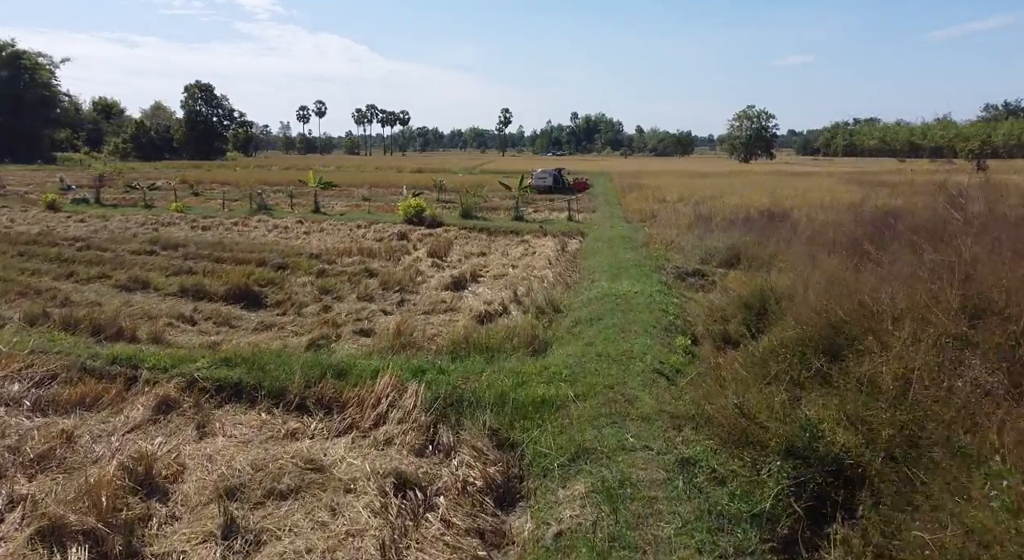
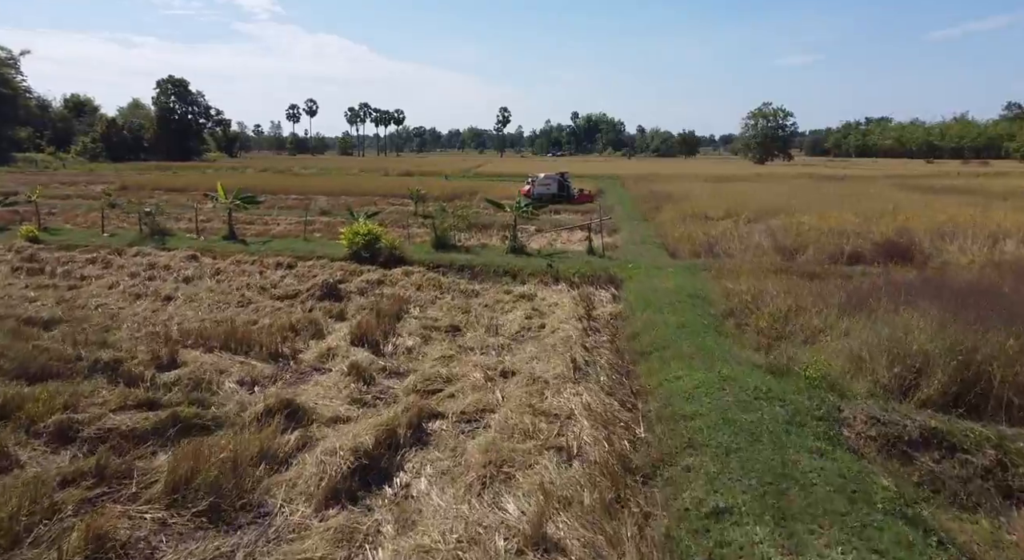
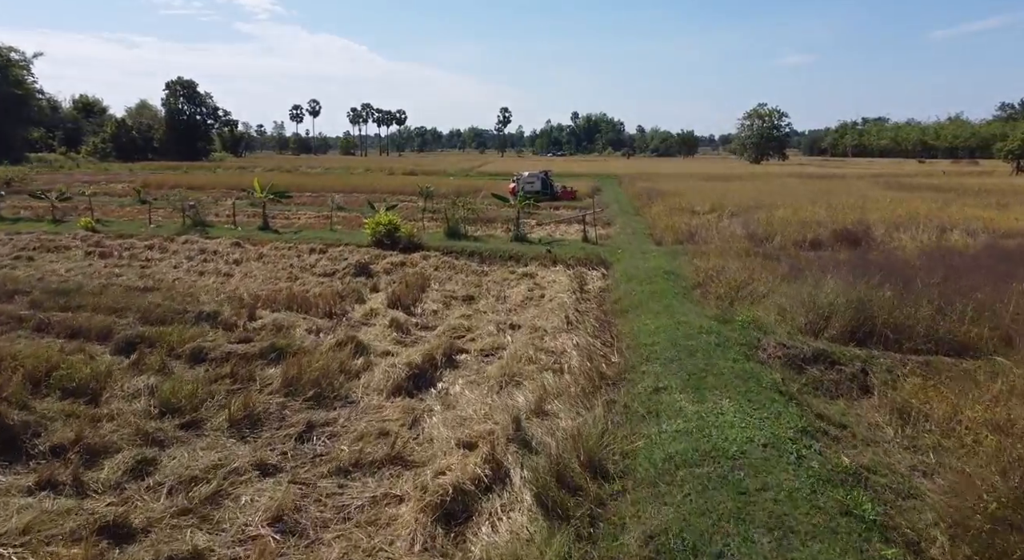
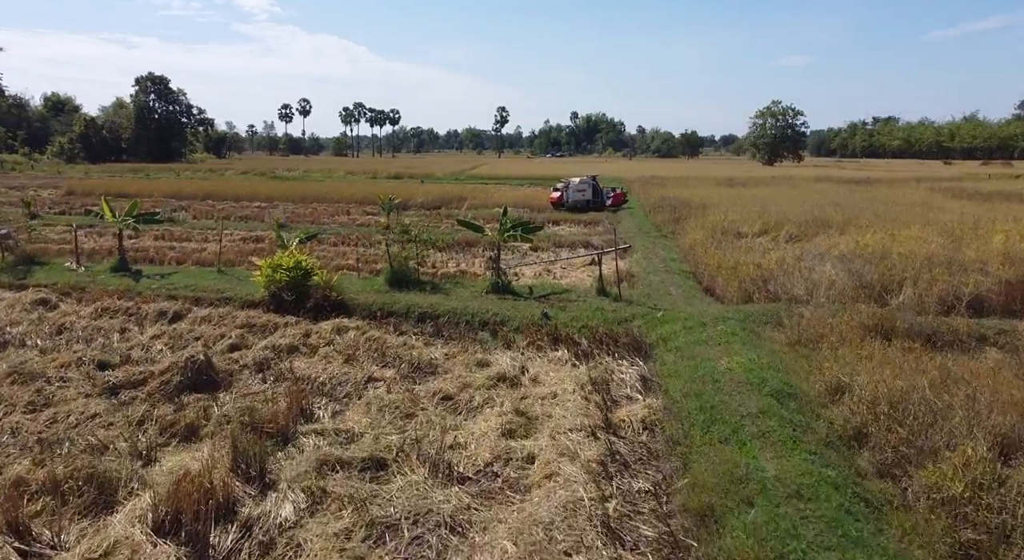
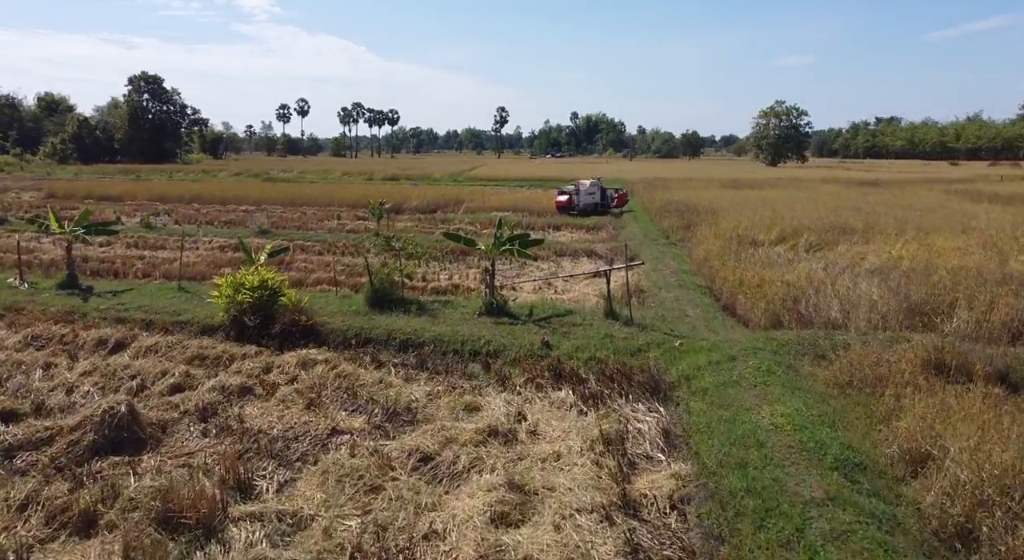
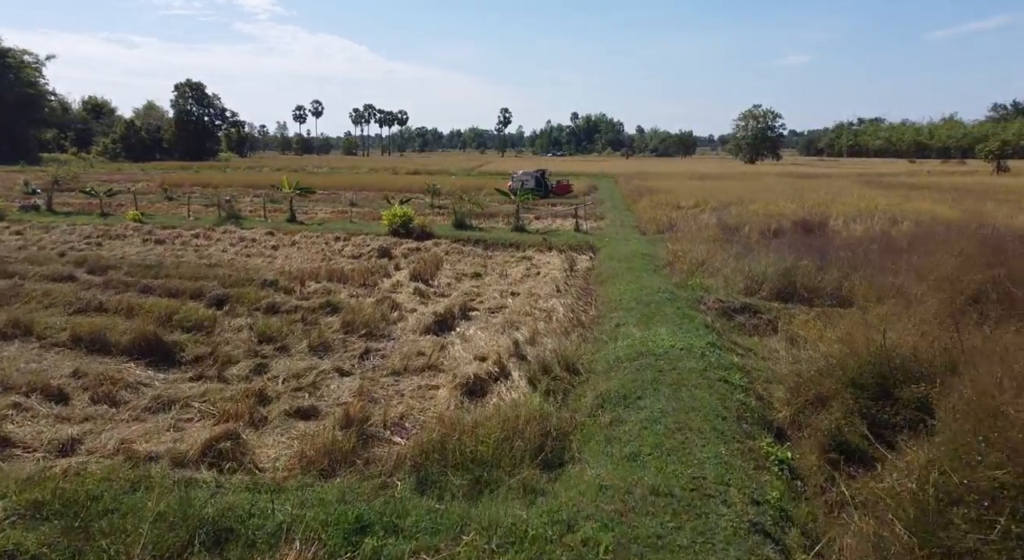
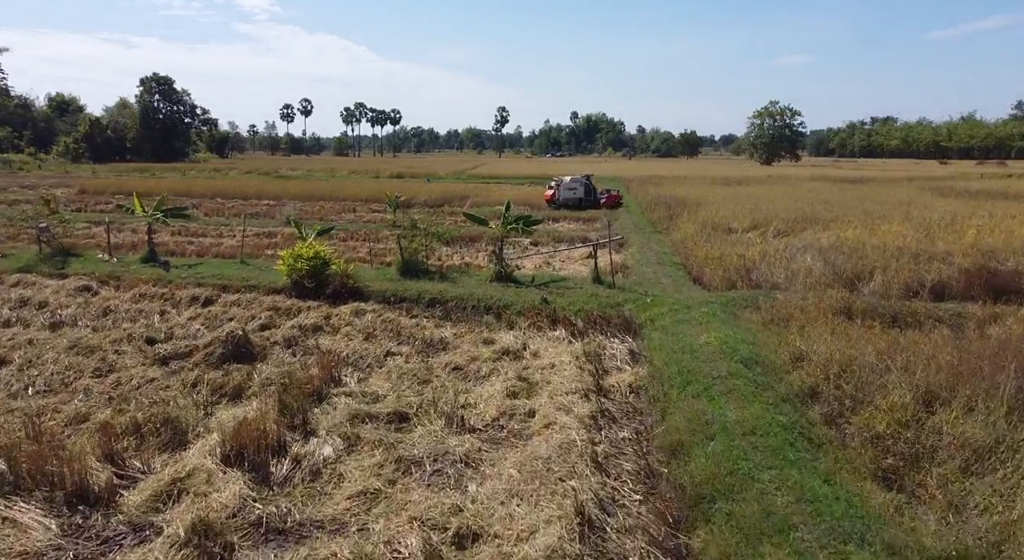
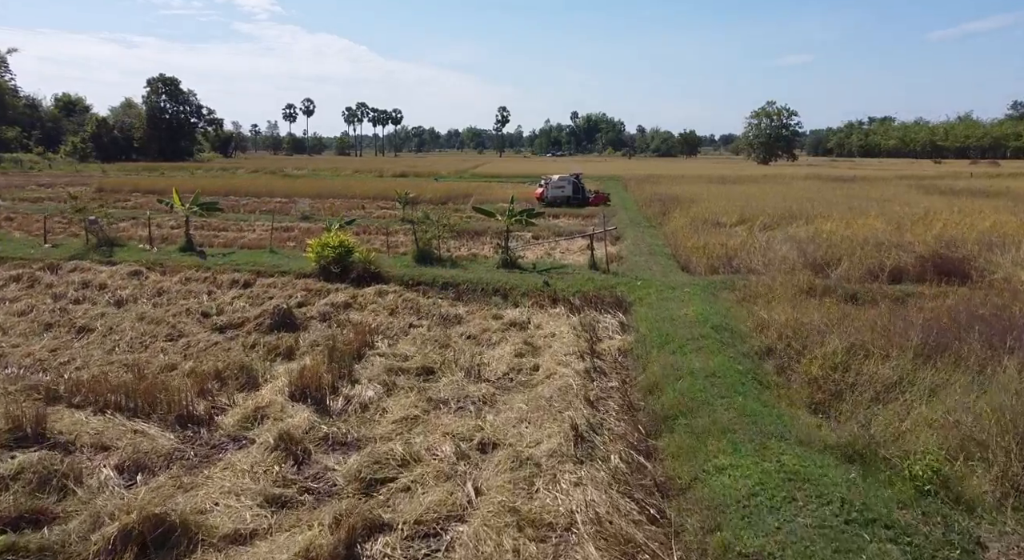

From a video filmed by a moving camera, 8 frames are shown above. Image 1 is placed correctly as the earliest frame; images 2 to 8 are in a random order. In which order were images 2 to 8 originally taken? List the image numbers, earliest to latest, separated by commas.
6, 3, 2, 8, 7, 4, 5
